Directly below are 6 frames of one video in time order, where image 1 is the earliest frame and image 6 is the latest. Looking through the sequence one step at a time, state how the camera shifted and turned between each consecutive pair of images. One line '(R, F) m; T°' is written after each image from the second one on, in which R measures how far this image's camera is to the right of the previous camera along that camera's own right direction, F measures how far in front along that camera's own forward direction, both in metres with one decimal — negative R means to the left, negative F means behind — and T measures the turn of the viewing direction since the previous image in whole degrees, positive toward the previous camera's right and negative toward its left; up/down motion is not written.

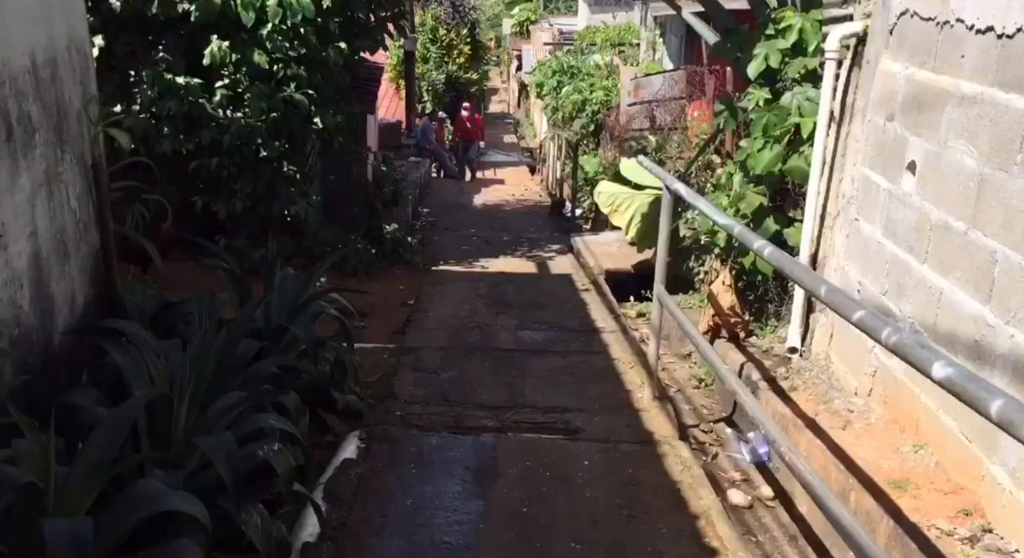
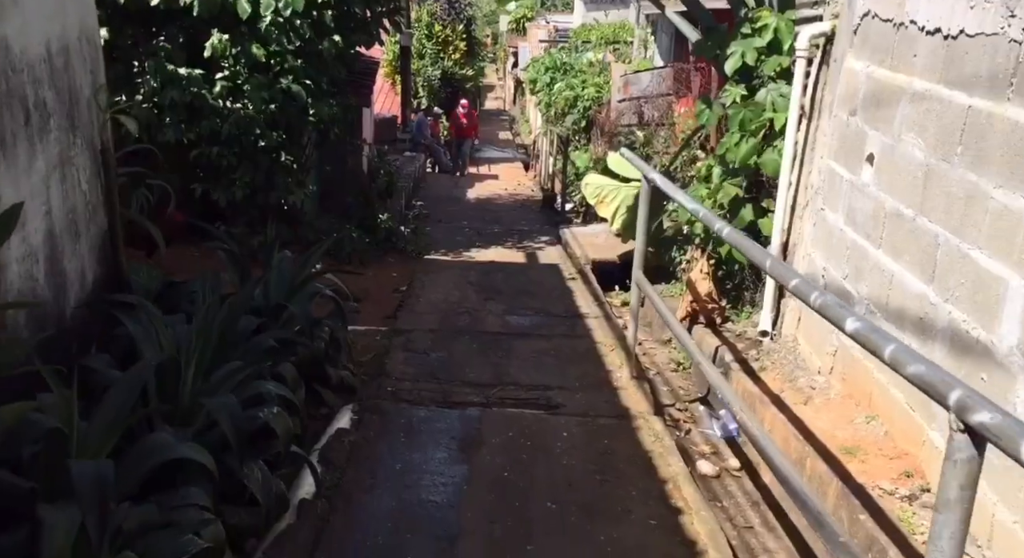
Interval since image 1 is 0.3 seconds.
(0.0, -0.2) m; 0°
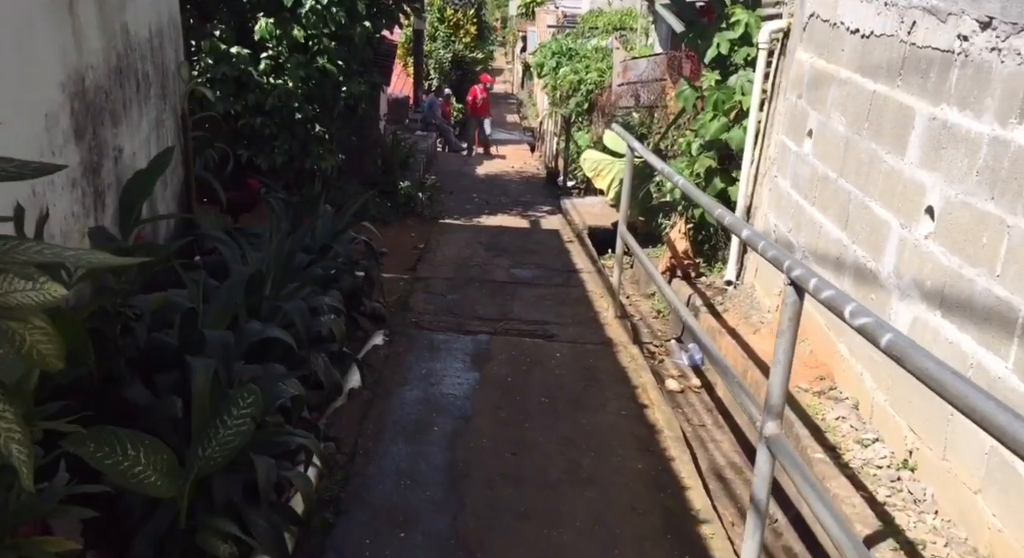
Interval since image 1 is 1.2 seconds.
(0.0, -0.7) m; 0°
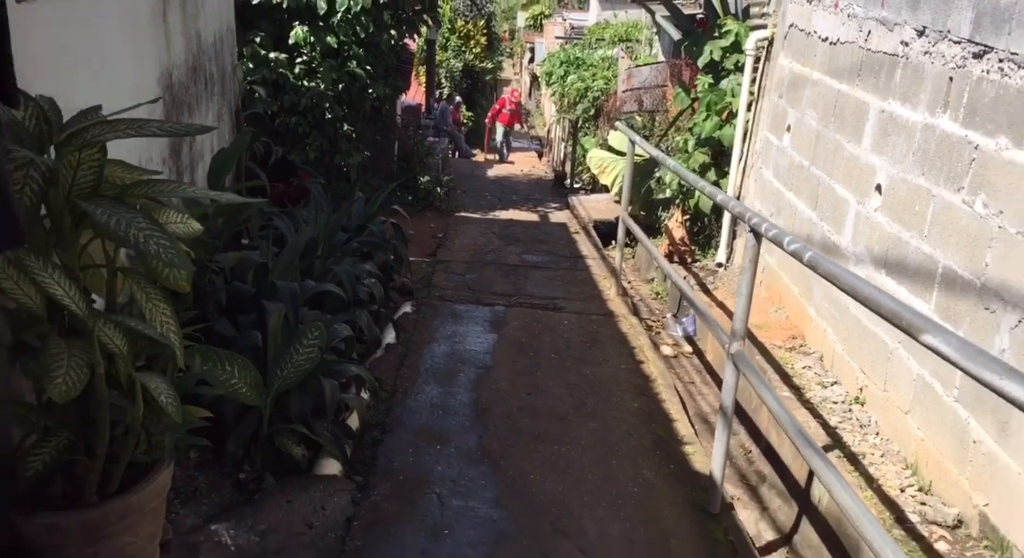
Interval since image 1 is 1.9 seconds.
(0.0, -0.5) m; 0°
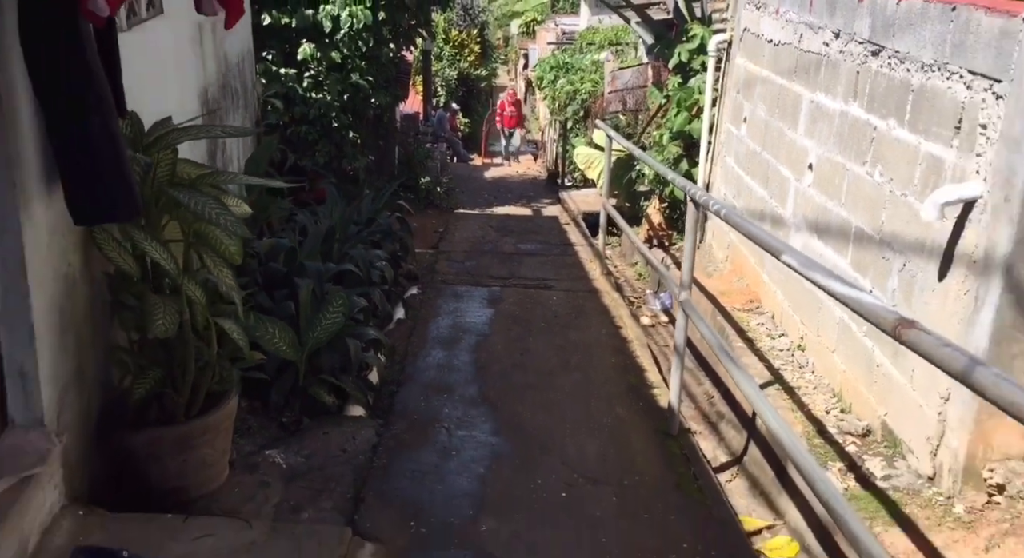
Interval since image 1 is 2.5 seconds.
(0.0, -0.6) m; 0°
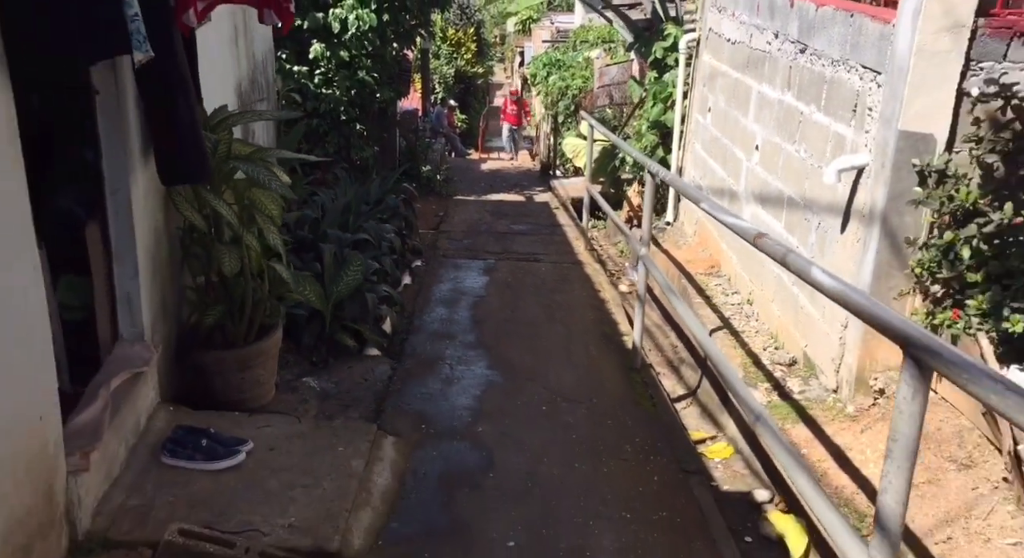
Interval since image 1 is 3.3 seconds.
(0.0, -0.7) m; 0°
